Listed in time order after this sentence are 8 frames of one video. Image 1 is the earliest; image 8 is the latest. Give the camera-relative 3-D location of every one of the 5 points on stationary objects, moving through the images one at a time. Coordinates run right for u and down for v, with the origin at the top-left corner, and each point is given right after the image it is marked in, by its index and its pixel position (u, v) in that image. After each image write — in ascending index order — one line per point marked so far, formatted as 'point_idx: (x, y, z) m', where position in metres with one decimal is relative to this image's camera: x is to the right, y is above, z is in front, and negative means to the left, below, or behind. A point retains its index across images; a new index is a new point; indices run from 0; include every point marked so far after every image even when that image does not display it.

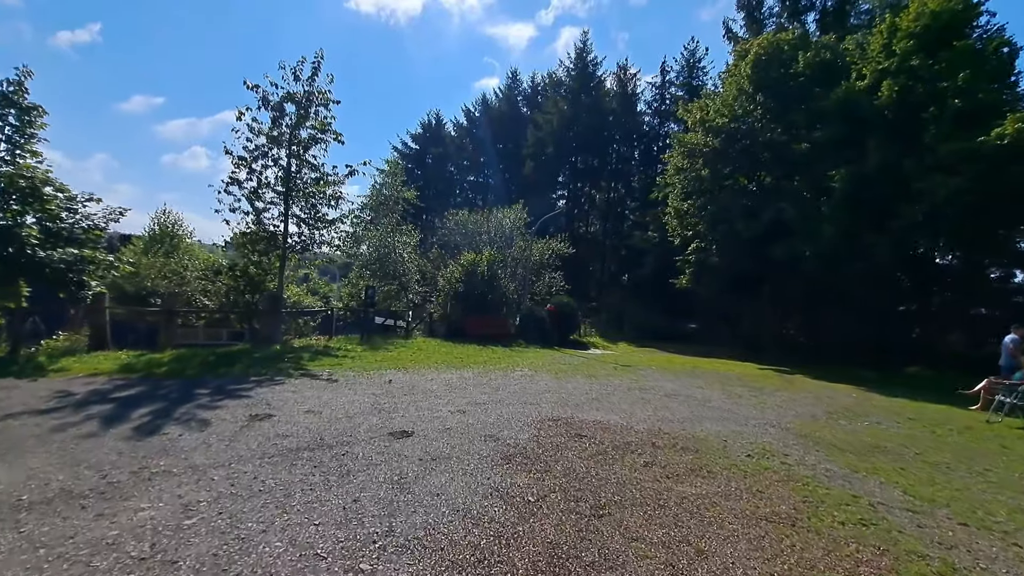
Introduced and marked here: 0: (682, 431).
0: (+2.5, -2.1, +7.3) m
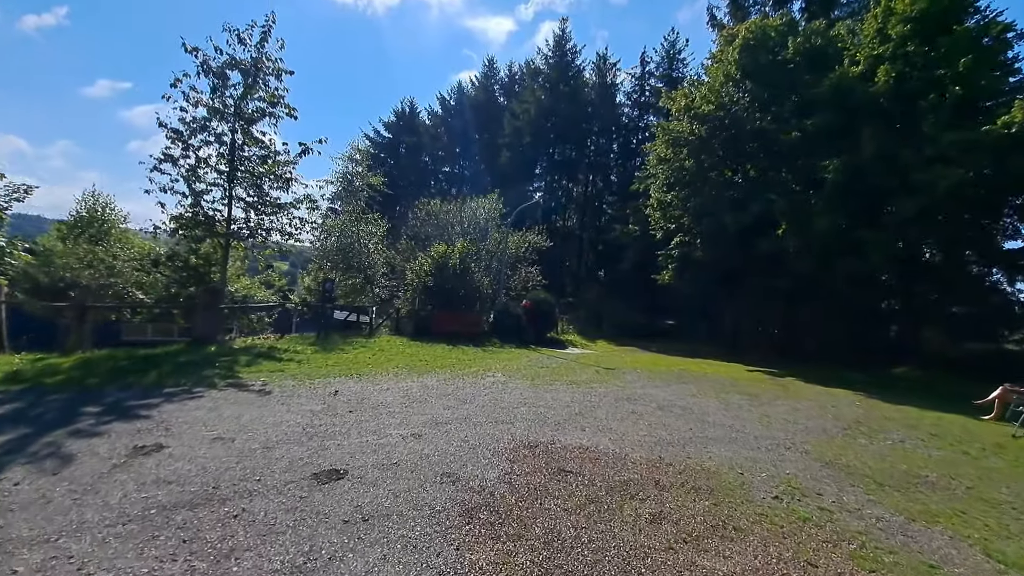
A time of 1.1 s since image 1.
0: (+2.1, -2.1, +6.0) m
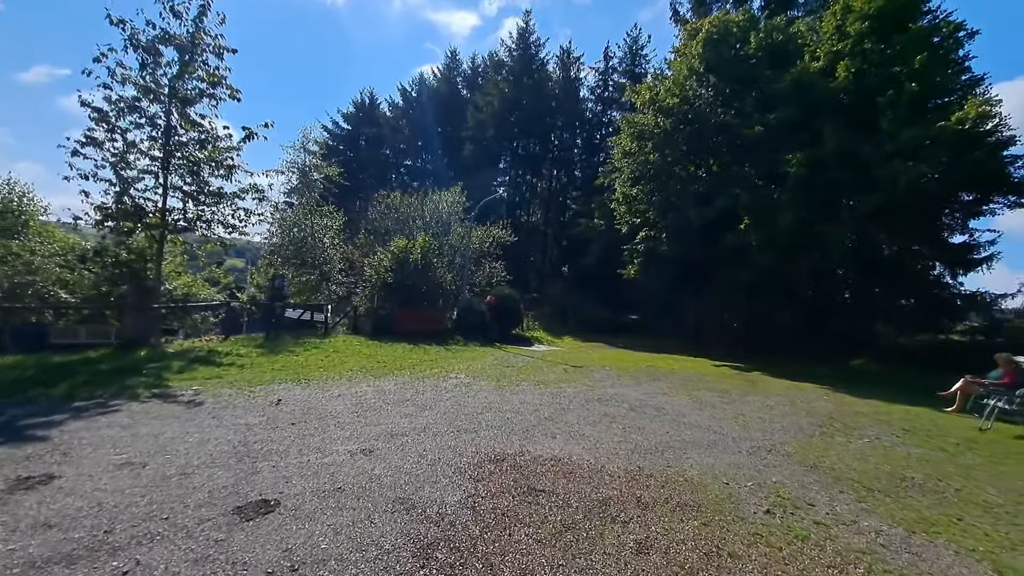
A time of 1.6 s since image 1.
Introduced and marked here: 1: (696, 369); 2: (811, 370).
0: (+1.7, -2.0, +5.5) m
1: (+5.4, -2.4, +14.5) m
2: (+11.3, -3.1, +18.7) m
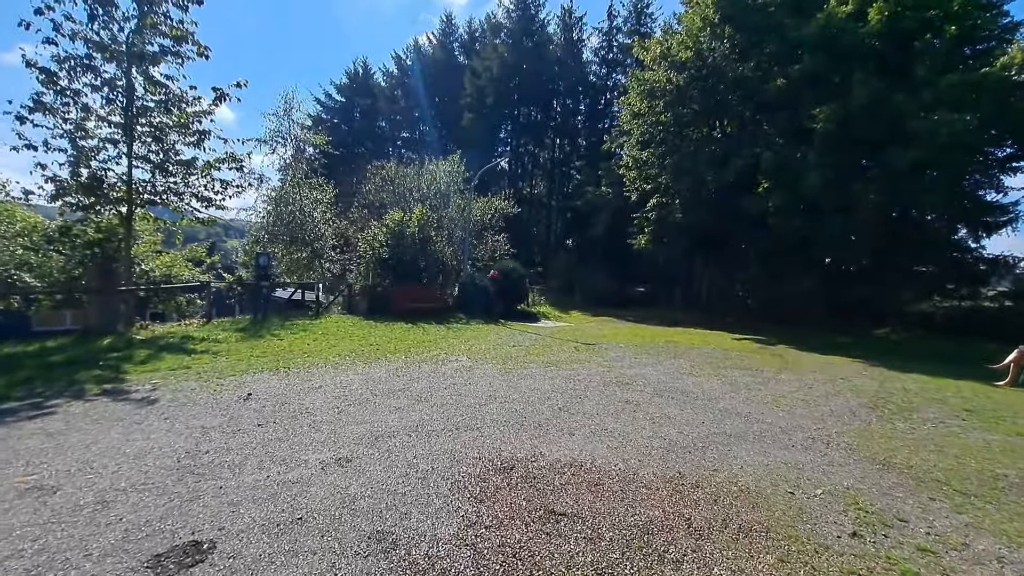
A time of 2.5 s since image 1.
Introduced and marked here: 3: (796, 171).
0: (+1.8, -1.7, +4.4) m
1: (+5.5, -1.5, +13.4) m
2: (+11.5, -1.9, +17.6) m
3: (+9.5, +3.9, +16.6) m
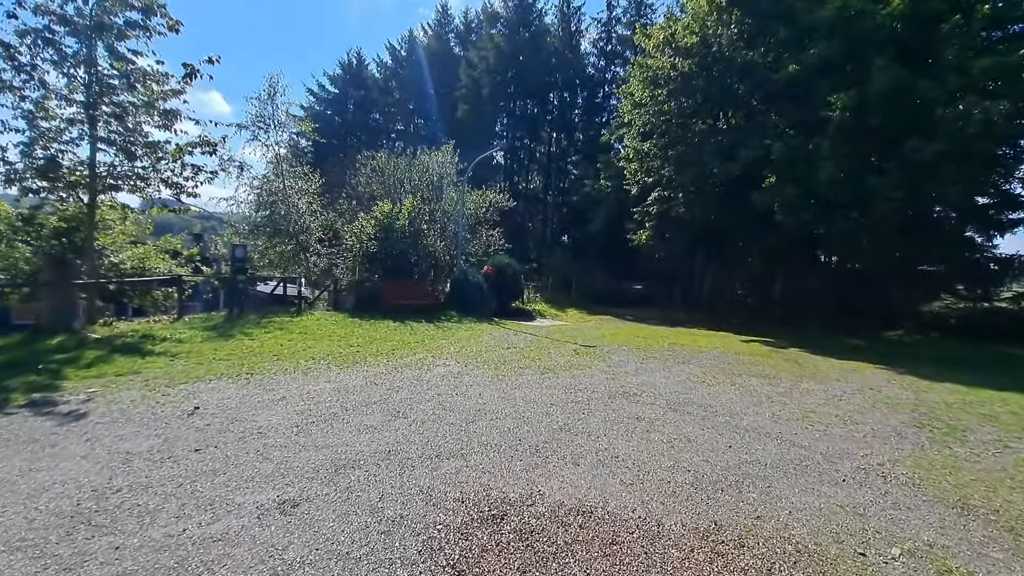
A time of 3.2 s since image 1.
0: (+1.8, -1.7, +3.5) m
1: (+5.4, -1.5, +12.5) m
2: (+11.3, -1.8, +16.8) m
3: (+9.4, +3.9, +15.6) m
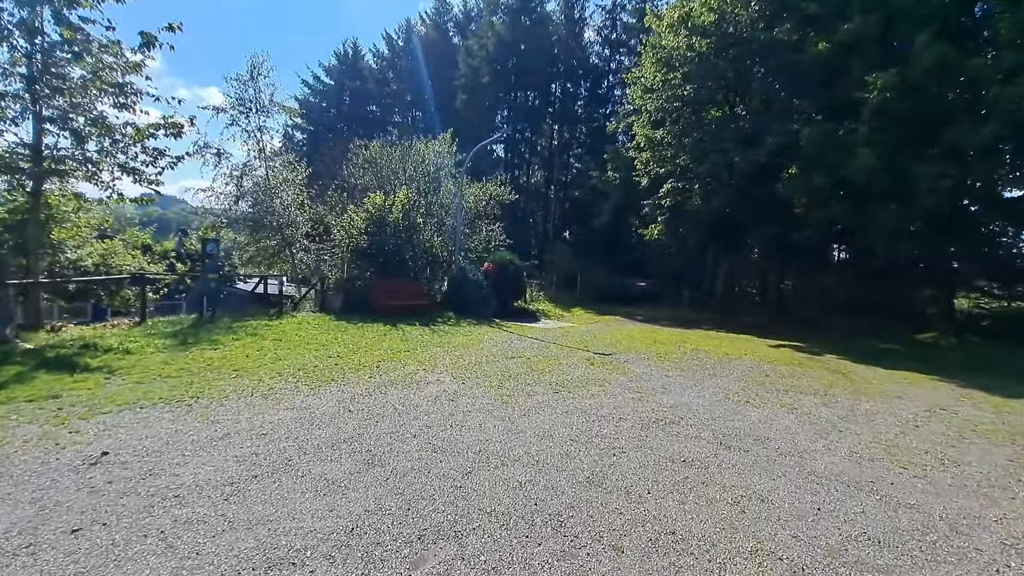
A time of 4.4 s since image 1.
0: (+1.9, -1.8, +2.2) m
1: (+5.5, -1.5, +11.2) m
2: (+11.4, -1.8, +15.5) m
3: (+9.5, +4.0, +14.3) m
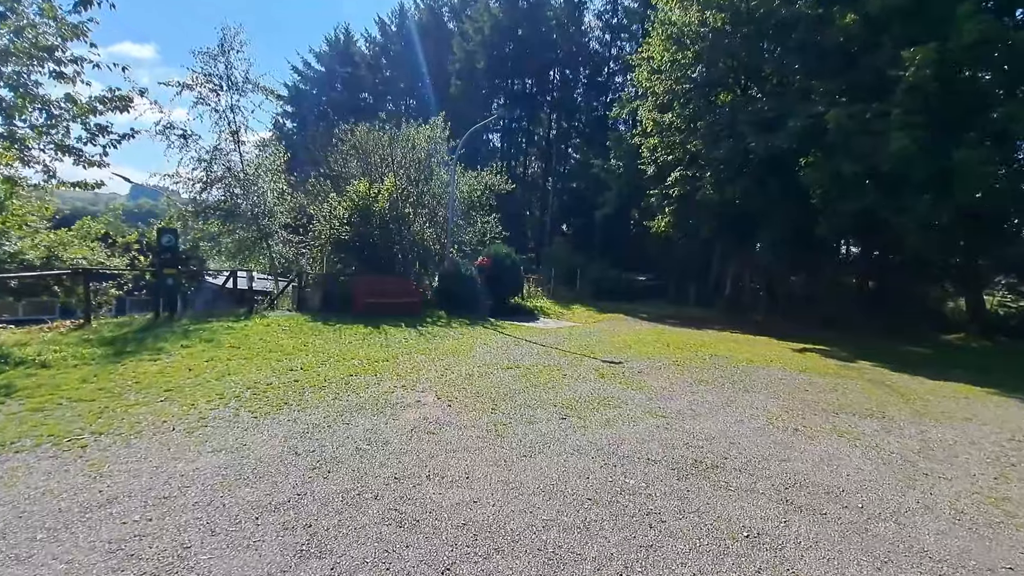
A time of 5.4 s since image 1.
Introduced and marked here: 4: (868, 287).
0: (+1.9, -1.9, +0.9) m
1: (+5.4, -1.5, +10.0) m
2: (+11.3, -1.7, +14.3) m
3: (+9.4, +4.0, +13.0) m
4: (+12.5, 0.0, +16.4) m
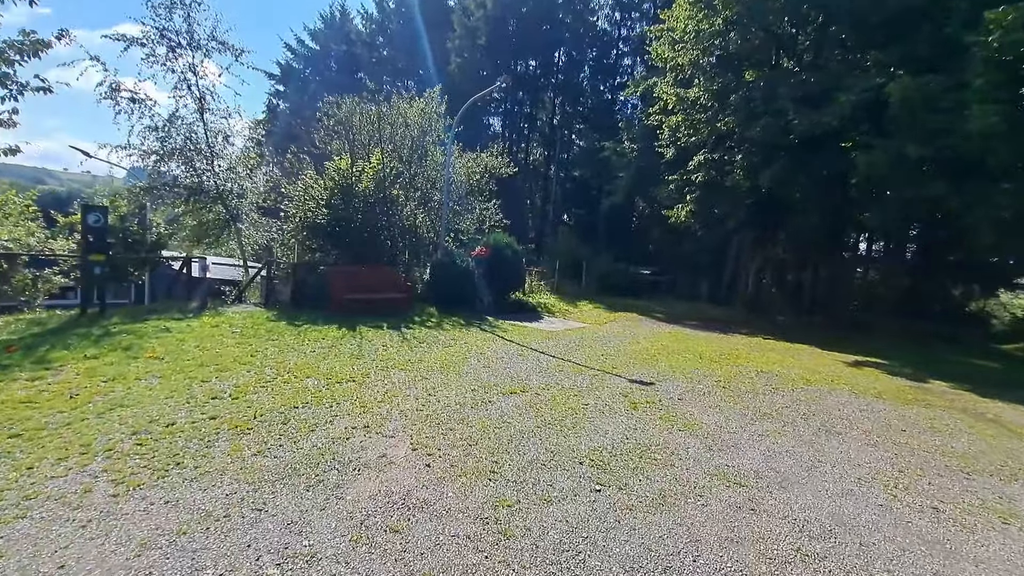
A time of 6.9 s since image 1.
0: (+1.9, -2.0, -0.9) m
1: (+5.5, -1.5, +8.1) m
2: (+11.3, -1.8, +12.5) m
3: (+9.5, +3.9, +11.1) m
4: (+12.5, 0.0, +14.6) m
